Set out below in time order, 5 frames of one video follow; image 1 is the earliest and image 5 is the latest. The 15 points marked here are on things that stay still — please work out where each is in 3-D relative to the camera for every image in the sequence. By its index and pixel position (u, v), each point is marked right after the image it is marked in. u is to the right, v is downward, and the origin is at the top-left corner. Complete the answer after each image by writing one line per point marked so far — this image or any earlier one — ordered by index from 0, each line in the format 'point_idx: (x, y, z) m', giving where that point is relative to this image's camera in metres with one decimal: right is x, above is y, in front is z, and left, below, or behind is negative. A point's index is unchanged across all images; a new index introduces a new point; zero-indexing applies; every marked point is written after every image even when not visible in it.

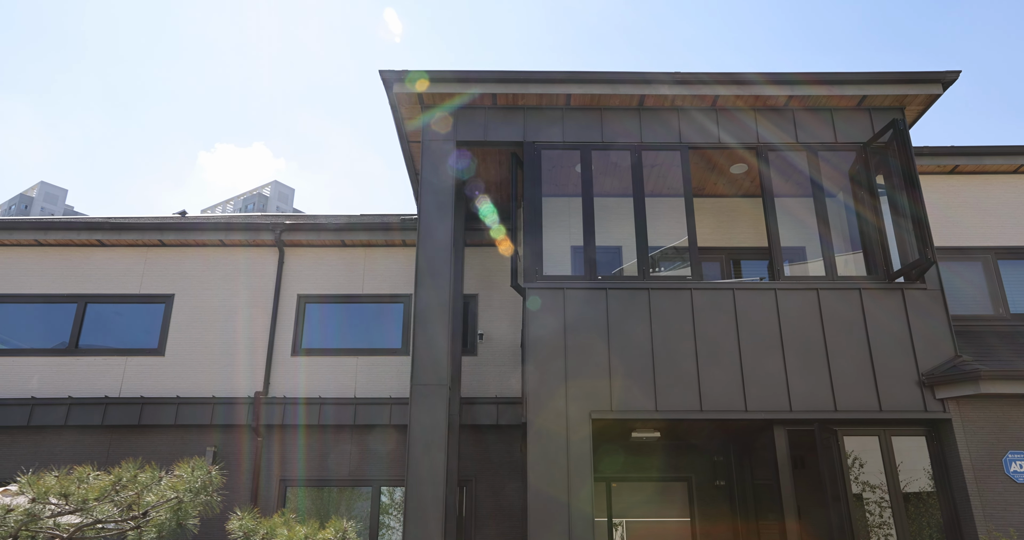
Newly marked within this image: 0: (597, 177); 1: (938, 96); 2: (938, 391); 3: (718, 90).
0: (+0.8, +0.9, +7.4) m
1: (+4.0, +1.7, +7.5) m
2: (+3.5, -1.0, +6.5) m
3: (+2.0, +1.7, +7.4) m
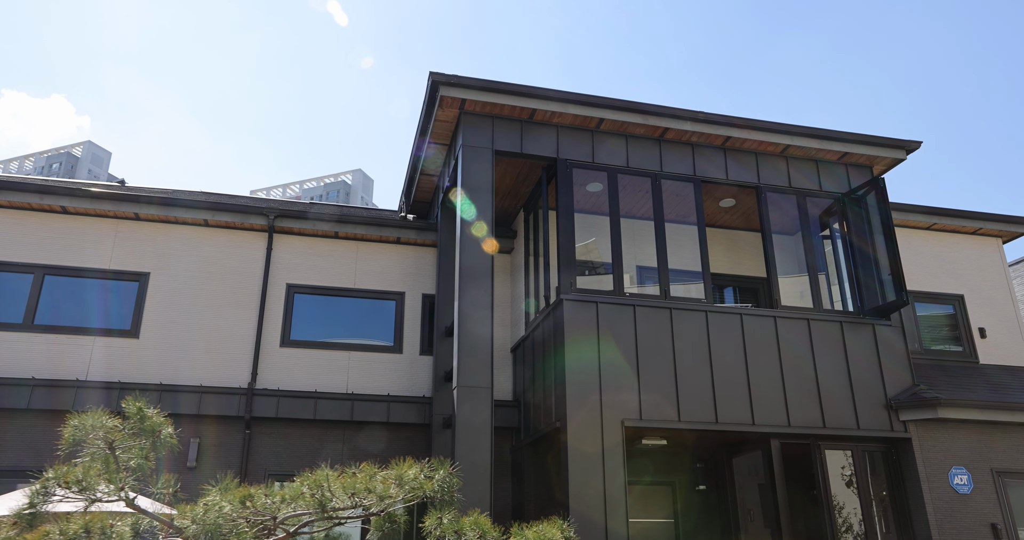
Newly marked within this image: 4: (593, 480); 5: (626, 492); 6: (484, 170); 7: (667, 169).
0: (+1.1, +0.7, +7.9) m
1: (+4.3, +1.2, +8.7) m
2: (+3.7, -1.4, +7.6) m
3: (+2.3, +1.4, +8.2) m
4: (+0.7, -1.7, +6.6) m
5: (+0.9, -1.8, +6.6) m
6: (-0.3, +0.9, +7.5) m
7: (+1.6, +1.0, +8.2) m
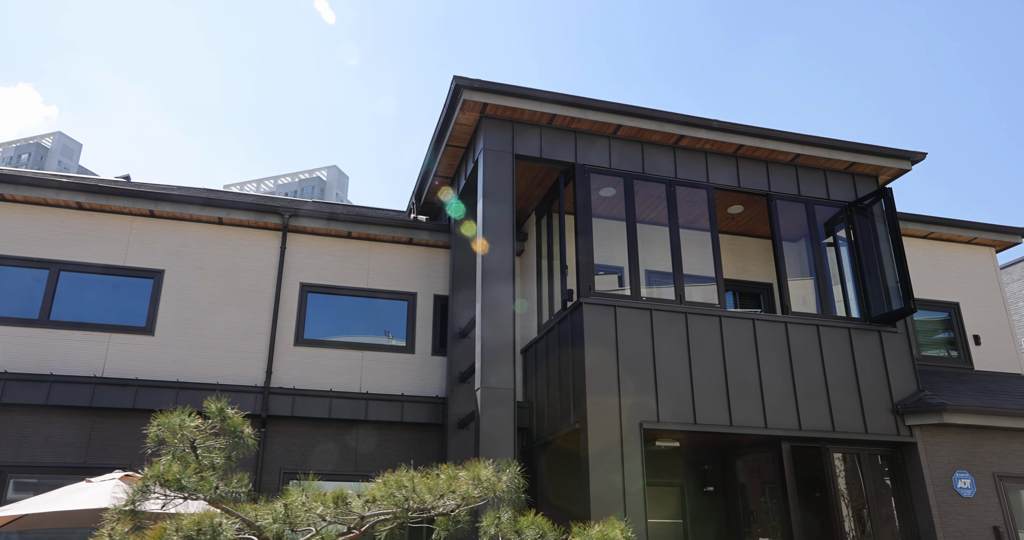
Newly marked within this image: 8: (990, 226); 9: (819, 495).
0: (+1.3, +0.7, +8.0) m
1: (+4.4, +1.1, +9.0) m
2: (+3.9, -1.5, +7.8) m
3: (+2.4, +1.4, +8.3) m
4: (+0.8, -1.8, +6.7) m
5: (+1.1, -1.9, +6.7) m
6: (-0.1, +0.9, +7.6) m
7: (+1.8, +1.0, +8.3) m
8: (+6.6, +0.6, +10.9) m
9: (+2.9, -2.1, +7.6) m
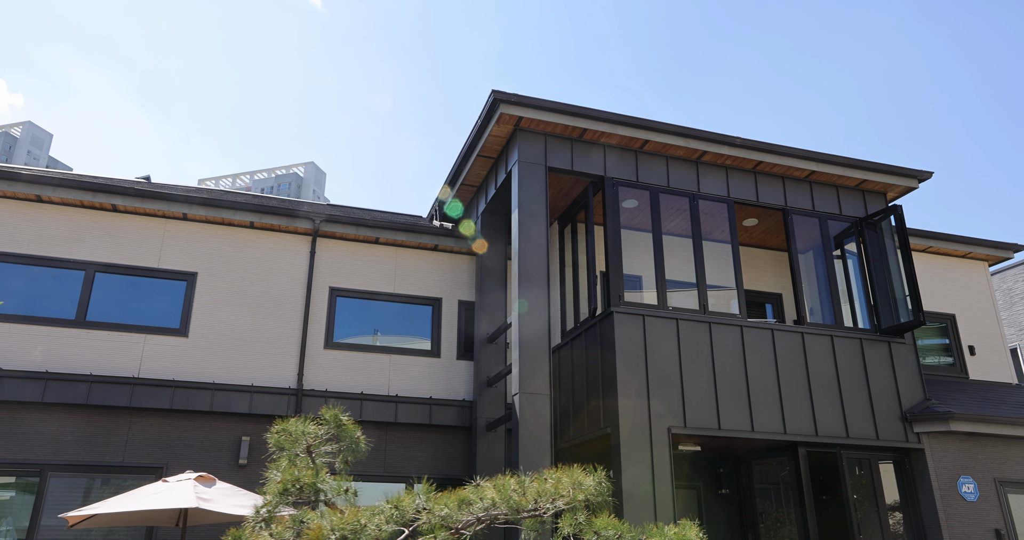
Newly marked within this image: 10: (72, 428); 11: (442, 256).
0: (+1.6, +0.5, +8.3) m
1: (+4.7, +1.0, +9.3) m
2: (+4.1, -1.6, +8.2) m
3: (+2.7, +1.2, +8.7) m
4: (+1.2, -1.9, +7.0) m
5: (+1.4, -2.0, +7.0) m
6: (+0.2, +0.8, +7.9) m
7: (+2.1, +0.9, +8.6) m
8: (+6.8, +0.4, +11.4) m
9: (+3.2, -2.3, +7.9) m
10: (-4.1, -1.5, +7.4) m
11: (-0.8, +0.2, +9.5) m
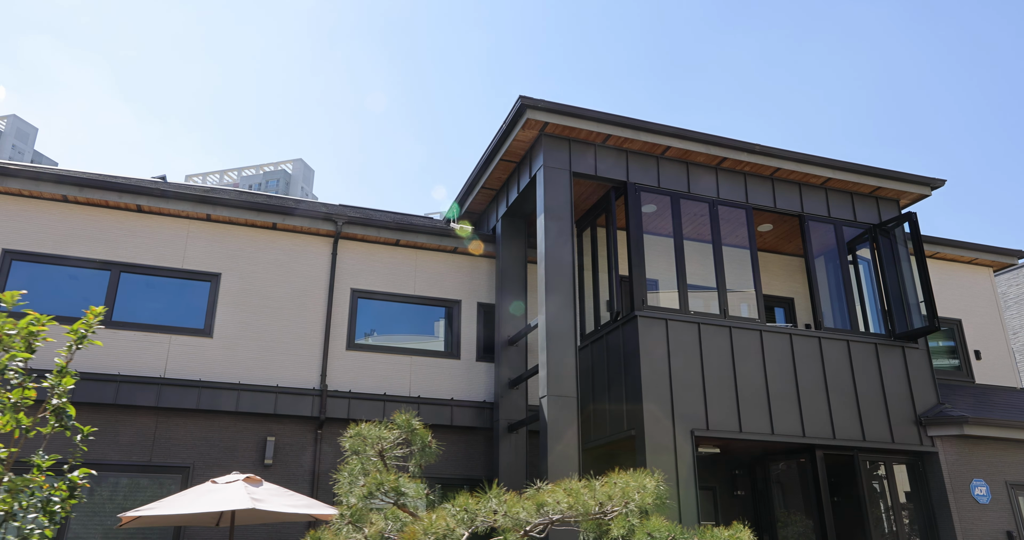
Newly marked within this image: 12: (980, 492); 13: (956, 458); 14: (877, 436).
0: (+1.8, +0.5, +8.4) m
1: (+4.9, +0.9, +9.5) m
2: (+4.4, -1.7, +8.3) m
3: (+3.0, +1.2, +8.8) m
4: (+1.4, -1.9, +7.1) m
5: (+1.6, -2.0, +7.1) m
6: (+0.5, +0.8, +8.0) m
7: (+2.3, +0.8, +8.7) m
8: (+7.0, +0.3, +11.6) m
9: (+3.4, -2.3, +8.1) m
10: (-3.8, -1.5, +7.4) m
11: (-0.6, +0.1, +9.6) m
12: (+4.9, -2.3, +8.3) m
13: (+4.7, -2.0, +8.4) m
14: (+3.7, -1.7, +8.2) m
